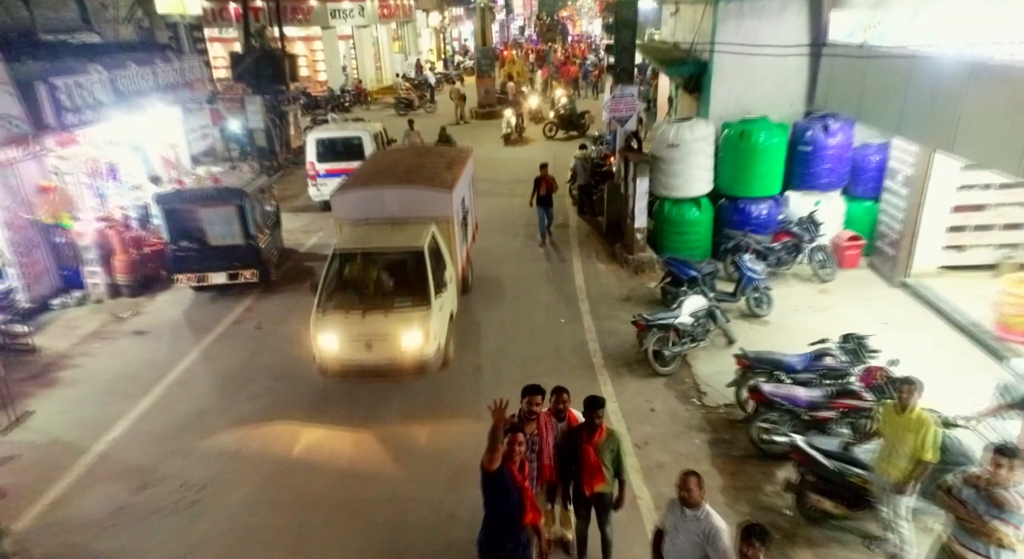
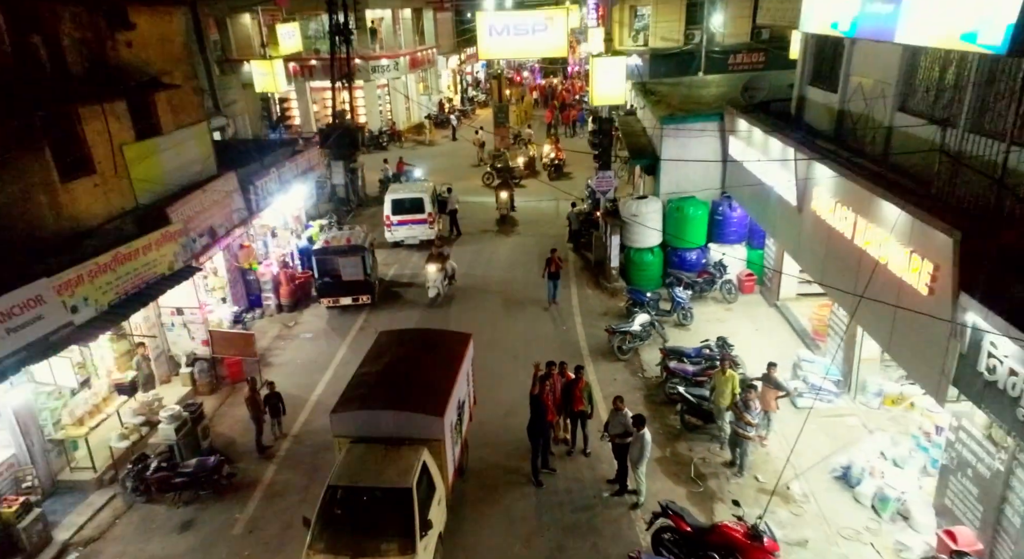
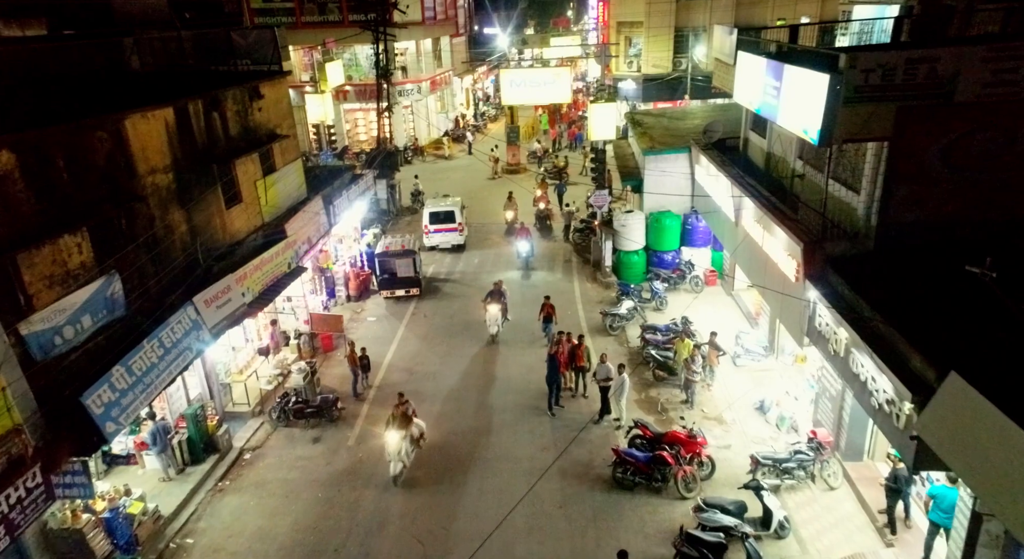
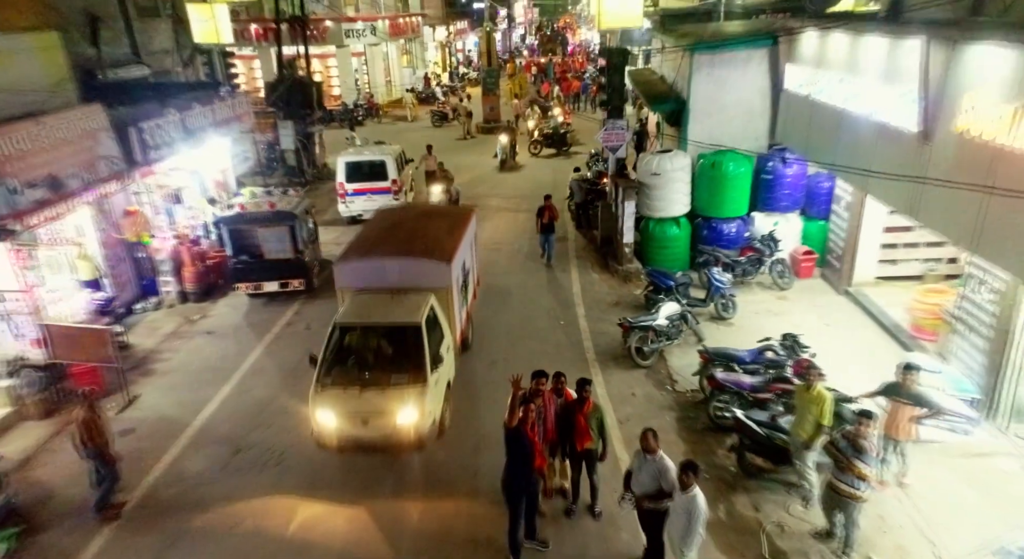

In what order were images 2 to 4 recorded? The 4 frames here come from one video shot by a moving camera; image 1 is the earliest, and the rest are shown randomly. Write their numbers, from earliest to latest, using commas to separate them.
4, 2, 3
